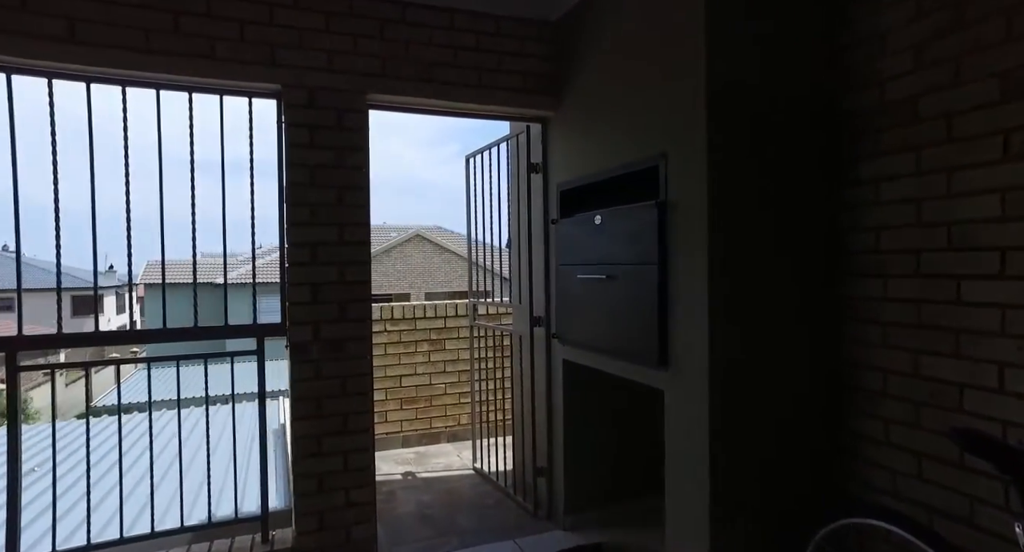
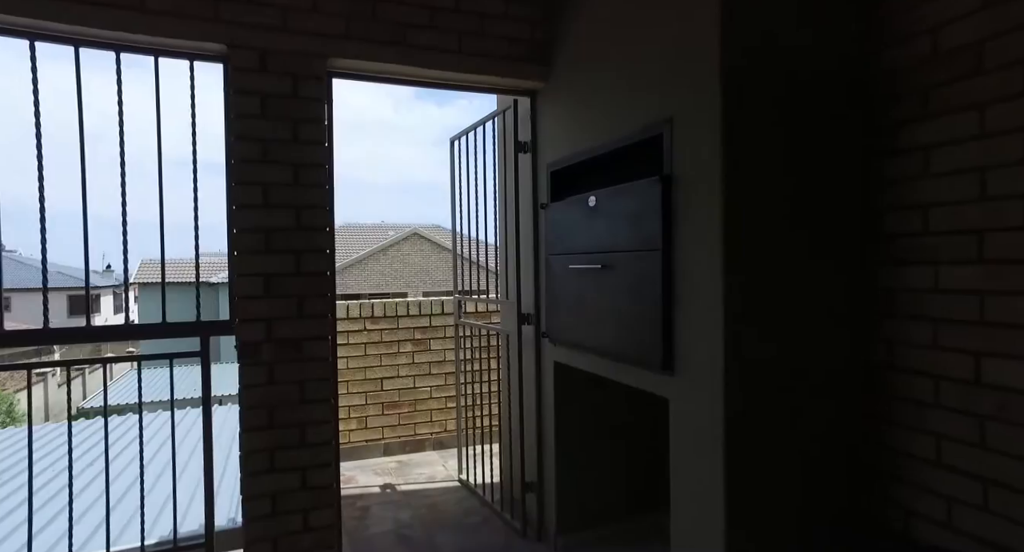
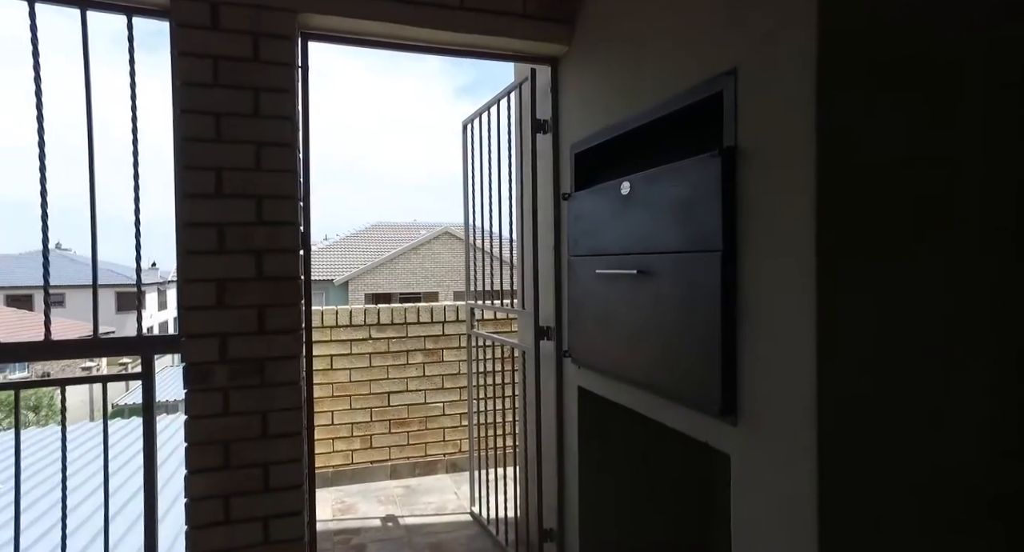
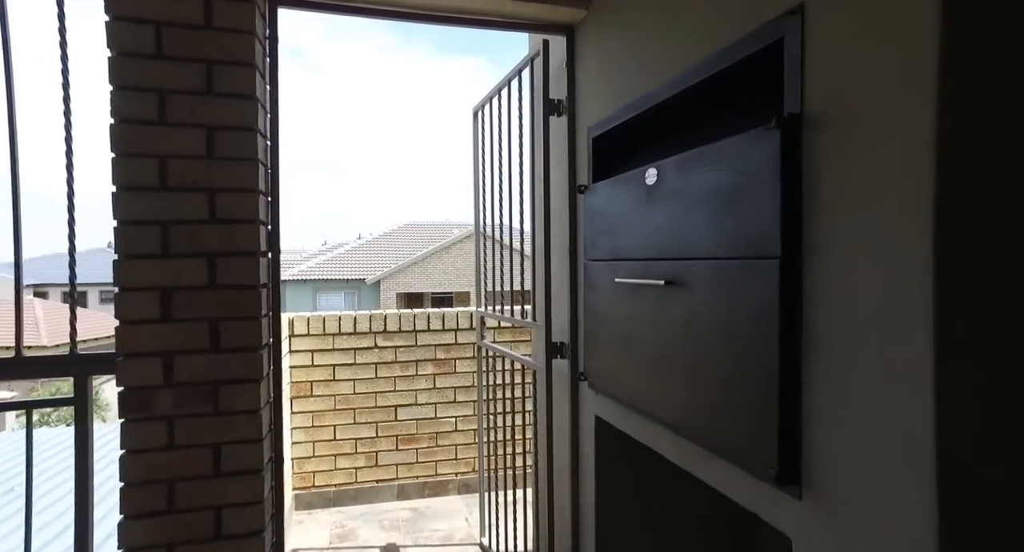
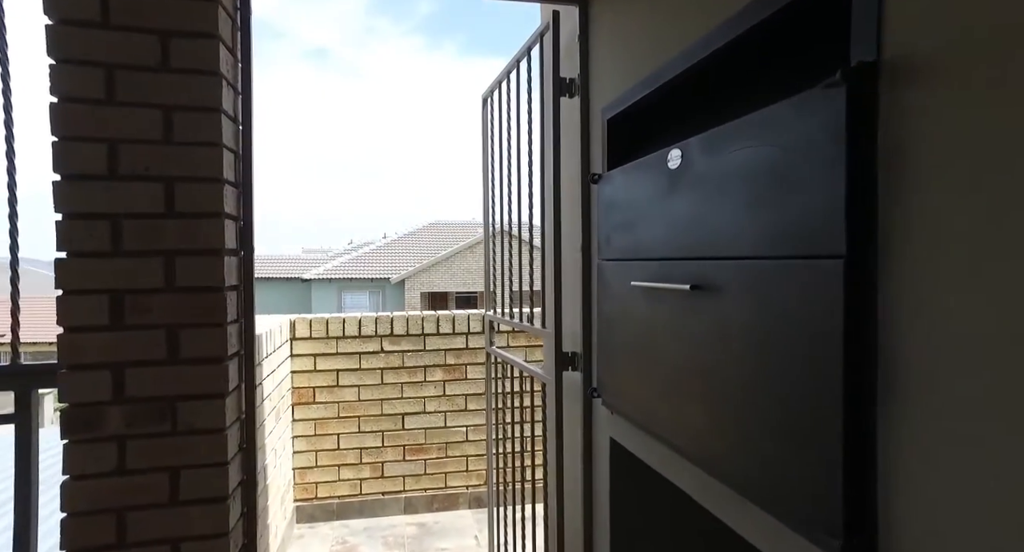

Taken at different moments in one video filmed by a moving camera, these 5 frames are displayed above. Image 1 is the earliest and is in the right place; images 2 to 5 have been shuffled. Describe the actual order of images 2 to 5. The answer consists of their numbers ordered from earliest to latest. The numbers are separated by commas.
2, 3, 4, 5
